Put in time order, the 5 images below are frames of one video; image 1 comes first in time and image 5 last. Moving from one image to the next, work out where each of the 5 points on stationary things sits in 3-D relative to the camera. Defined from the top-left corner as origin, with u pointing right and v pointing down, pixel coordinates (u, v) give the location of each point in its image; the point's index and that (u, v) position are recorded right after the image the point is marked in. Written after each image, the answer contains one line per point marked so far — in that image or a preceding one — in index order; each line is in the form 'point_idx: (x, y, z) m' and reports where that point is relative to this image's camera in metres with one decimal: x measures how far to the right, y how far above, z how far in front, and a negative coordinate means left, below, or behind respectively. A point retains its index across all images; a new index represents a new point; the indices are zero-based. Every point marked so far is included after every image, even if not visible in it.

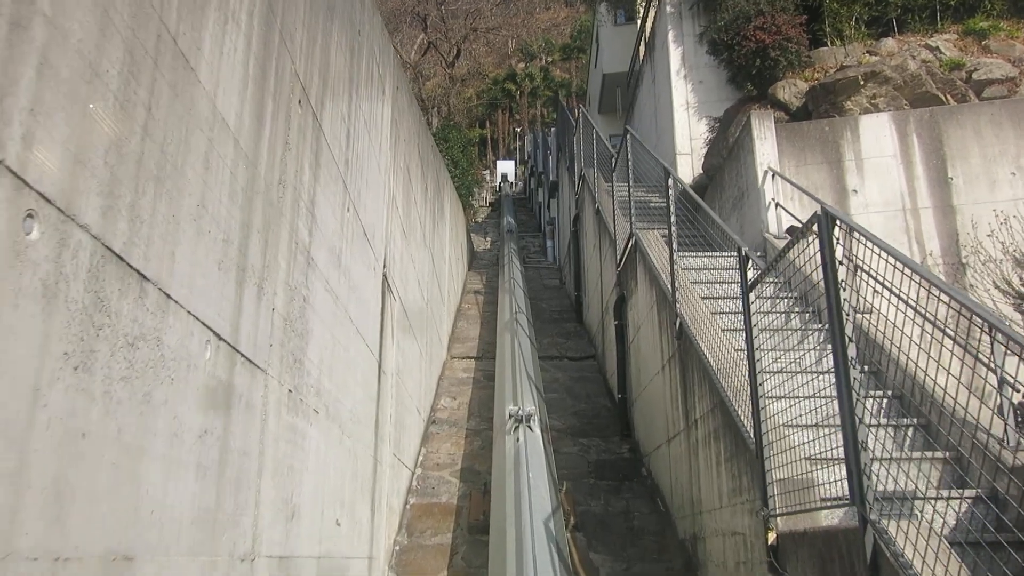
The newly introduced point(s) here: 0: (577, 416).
0: (+0.3, -0.6, +5.2) m
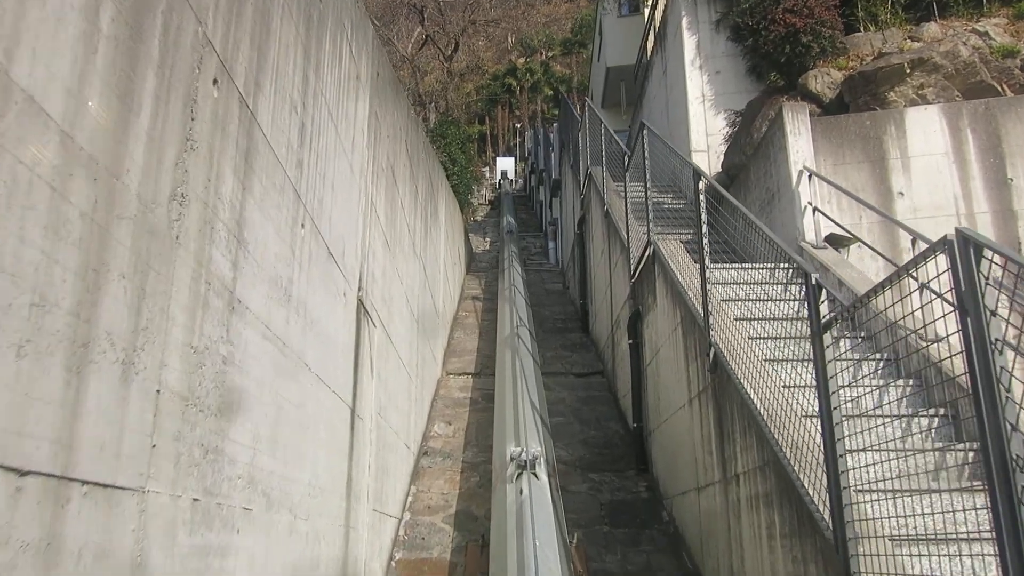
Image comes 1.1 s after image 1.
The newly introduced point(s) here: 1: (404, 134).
0: (+0.3, -0.7, +4.7) m
1: (-0.4, +0.6, +3.9) m
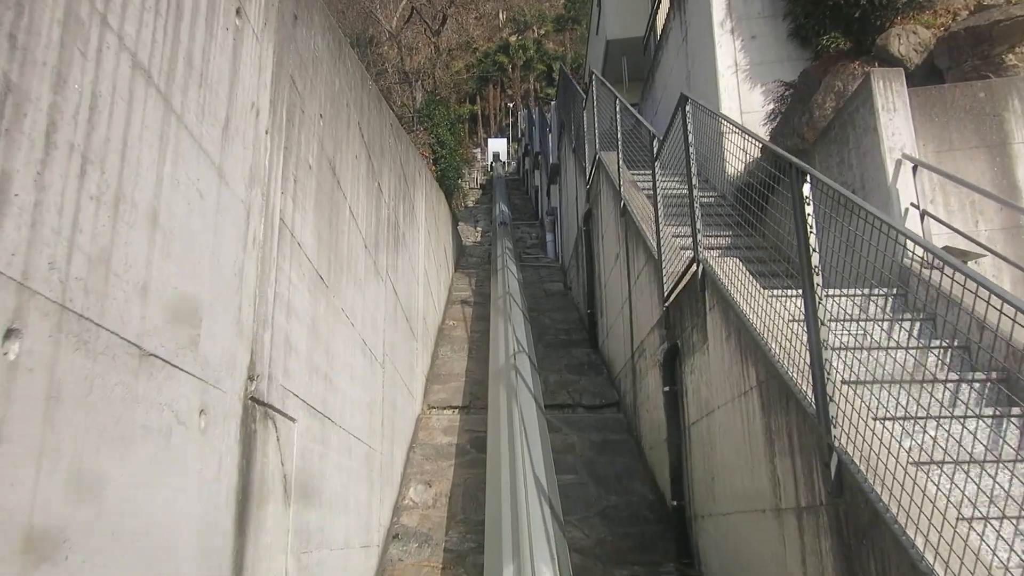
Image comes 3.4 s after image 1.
0: (+0.3, -0.8, +3.6) m
1: (-0.4, +0.5, +2.7) m
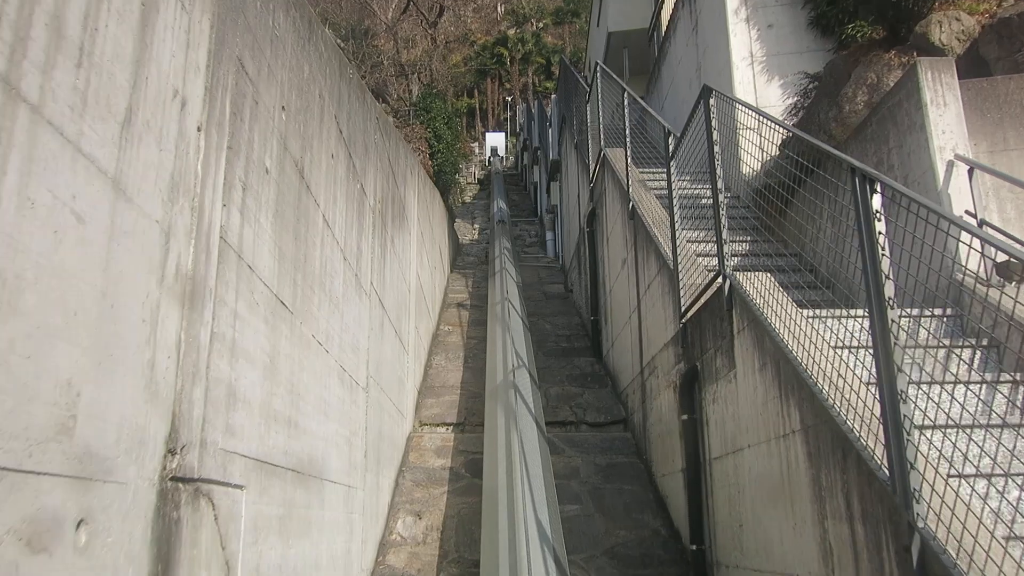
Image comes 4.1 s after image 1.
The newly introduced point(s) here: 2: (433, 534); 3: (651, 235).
0: (+0.3, -0.8, +3.2) m
1: (-0.4, +0.4, +2.4) m
2: (-0.3, -0.8, +3.4) m
3: (+0.5, +0.2, +3.9) m
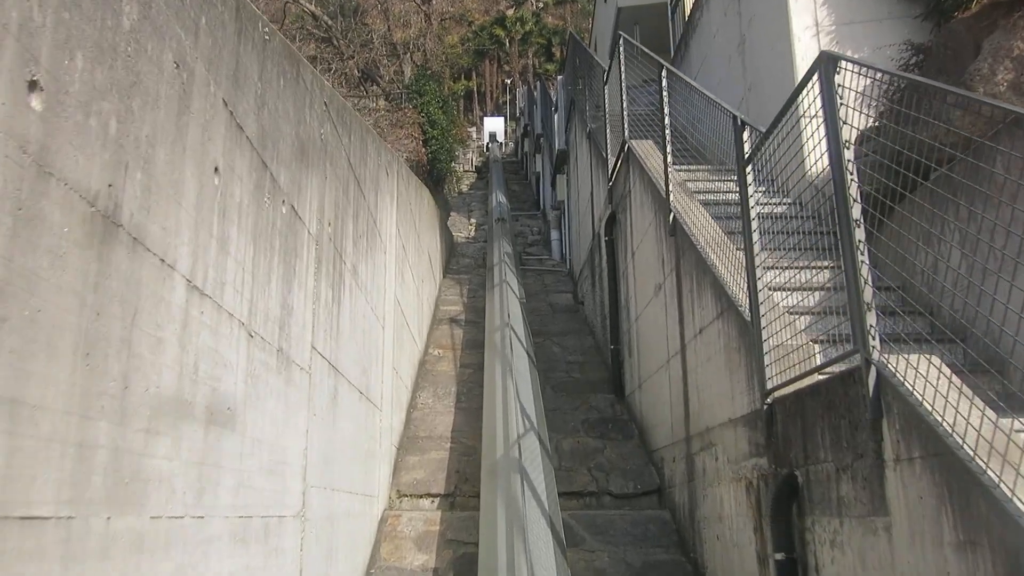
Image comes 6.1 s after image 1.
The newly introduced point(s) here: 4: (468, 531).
0: (+0.3, -1.0, +2.2) m
1: (-0.4, +0.3, +1.4) m
2: (-0.2, -0.9, +2.5) m
3: (+0.5, +0.1, +2.9) m
4: (-0.1, -0.8, +3.3) m
